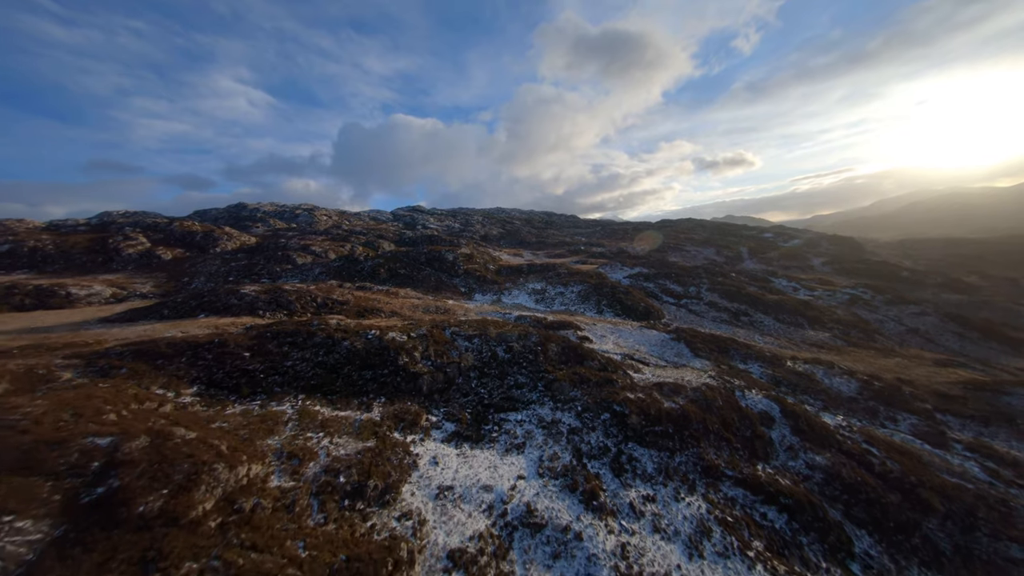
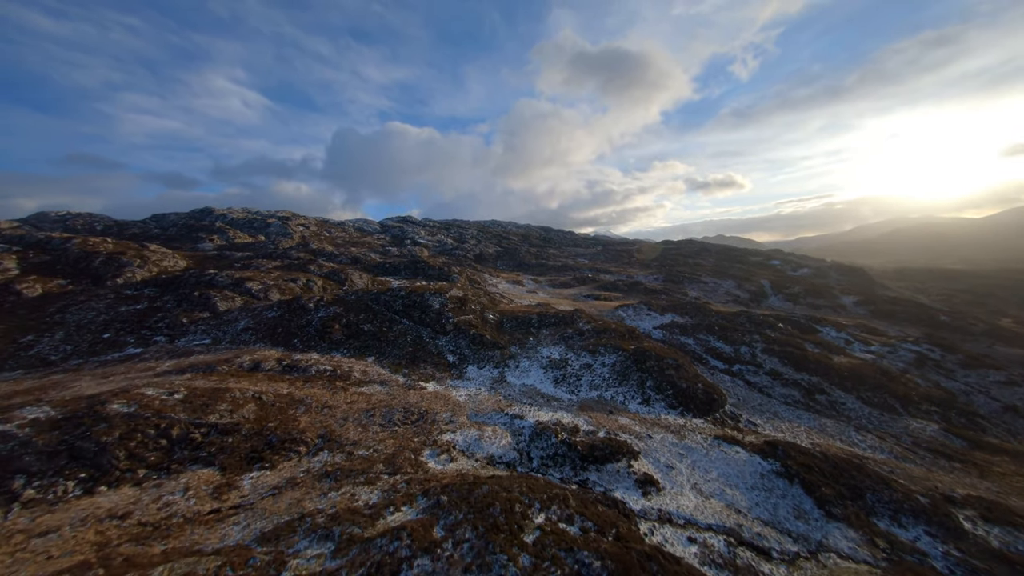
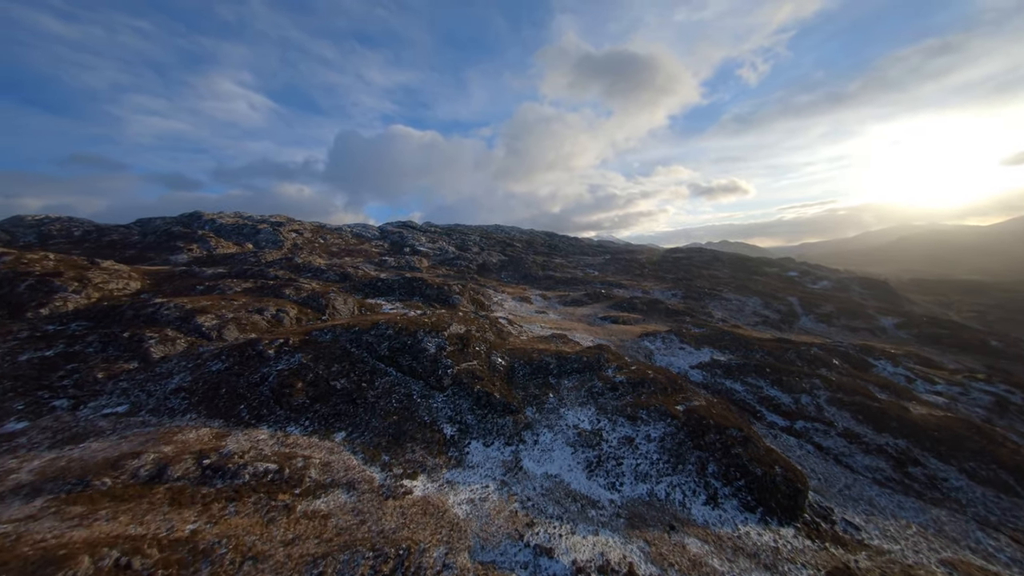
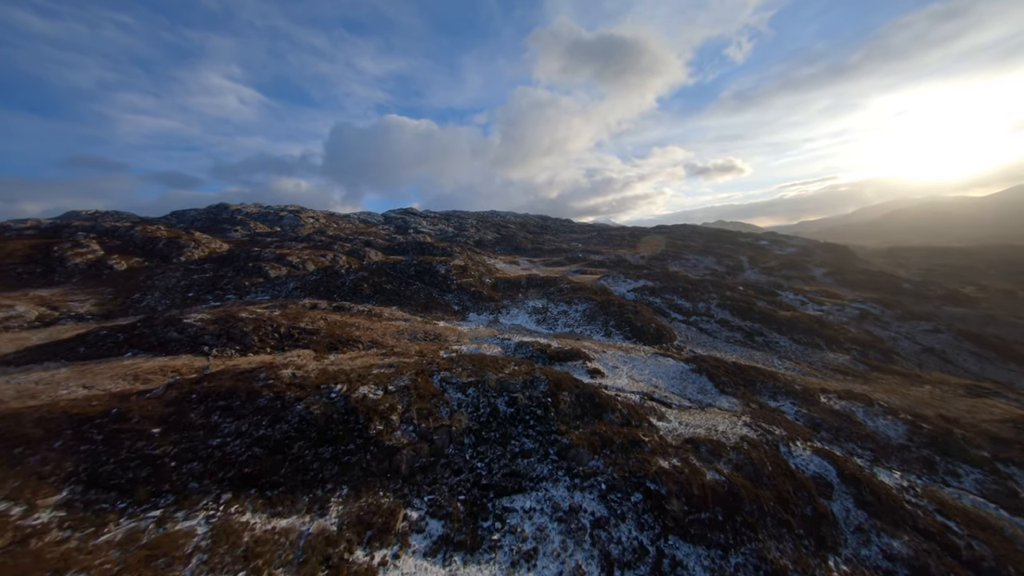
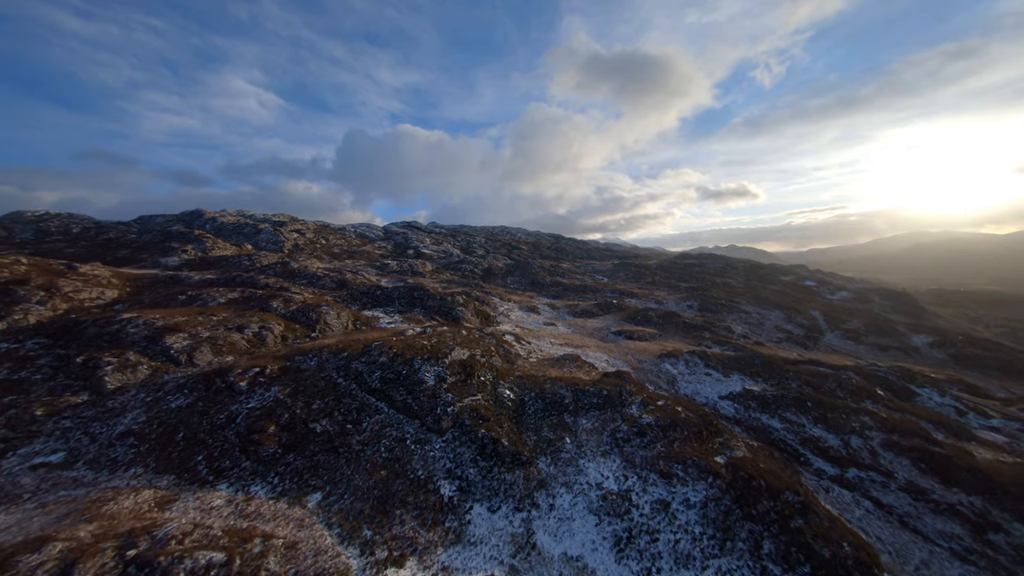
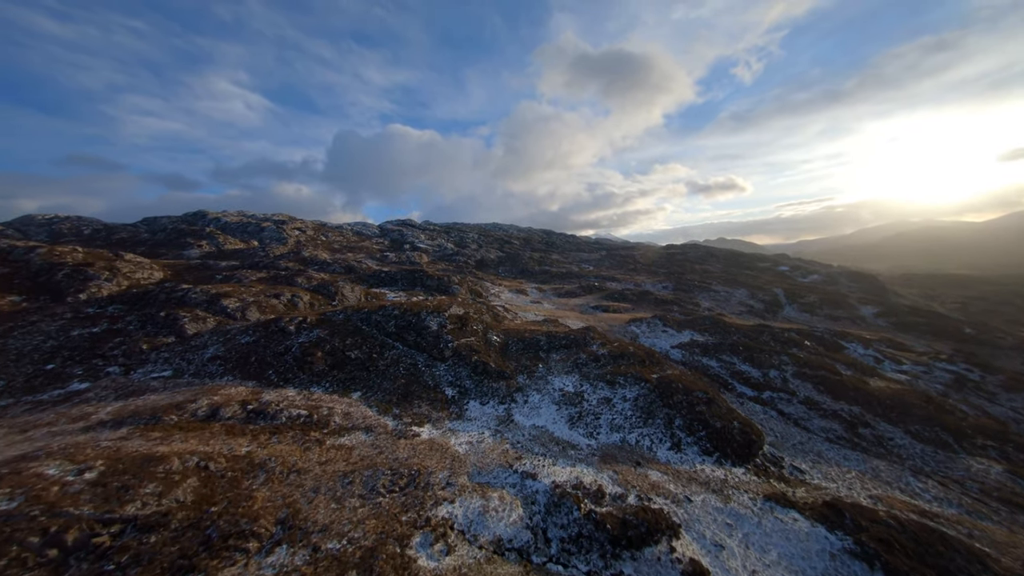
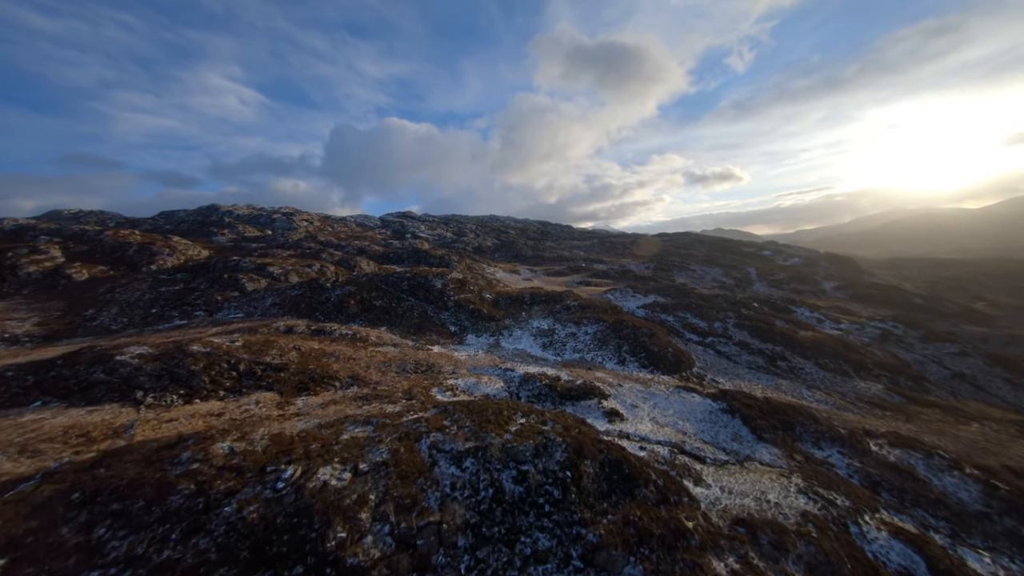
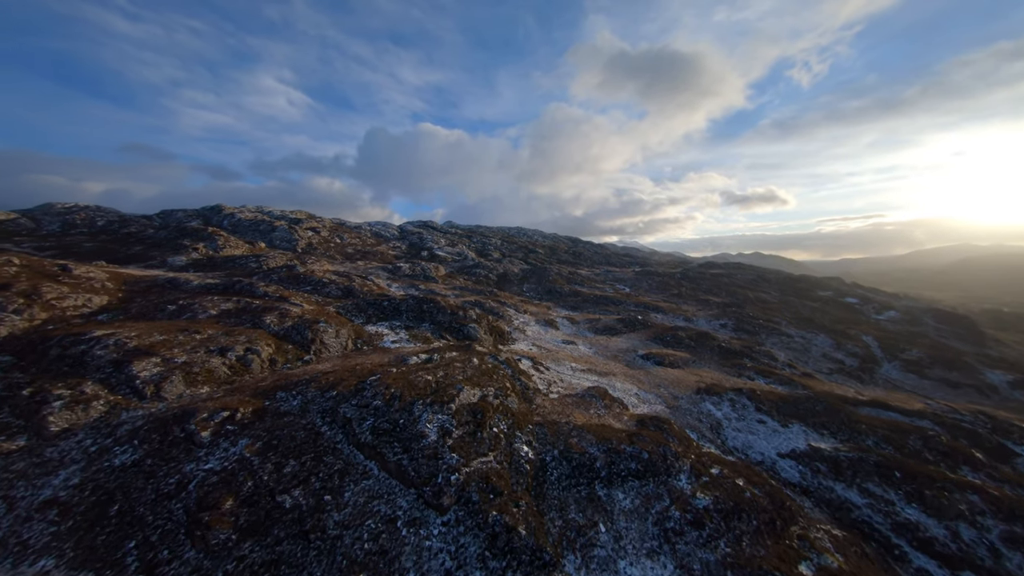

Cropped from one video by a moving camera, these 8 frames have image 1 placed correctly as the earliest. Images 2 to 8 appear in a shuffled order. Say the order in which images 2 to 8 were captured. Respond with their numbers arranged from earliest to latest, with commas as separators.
4, 7, 2, 6, 3, 5, 8
